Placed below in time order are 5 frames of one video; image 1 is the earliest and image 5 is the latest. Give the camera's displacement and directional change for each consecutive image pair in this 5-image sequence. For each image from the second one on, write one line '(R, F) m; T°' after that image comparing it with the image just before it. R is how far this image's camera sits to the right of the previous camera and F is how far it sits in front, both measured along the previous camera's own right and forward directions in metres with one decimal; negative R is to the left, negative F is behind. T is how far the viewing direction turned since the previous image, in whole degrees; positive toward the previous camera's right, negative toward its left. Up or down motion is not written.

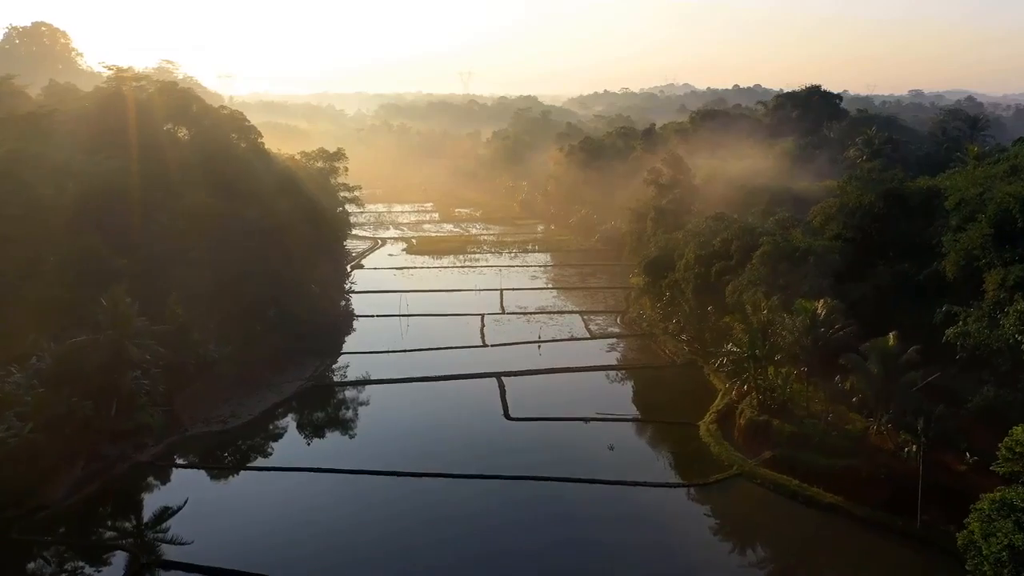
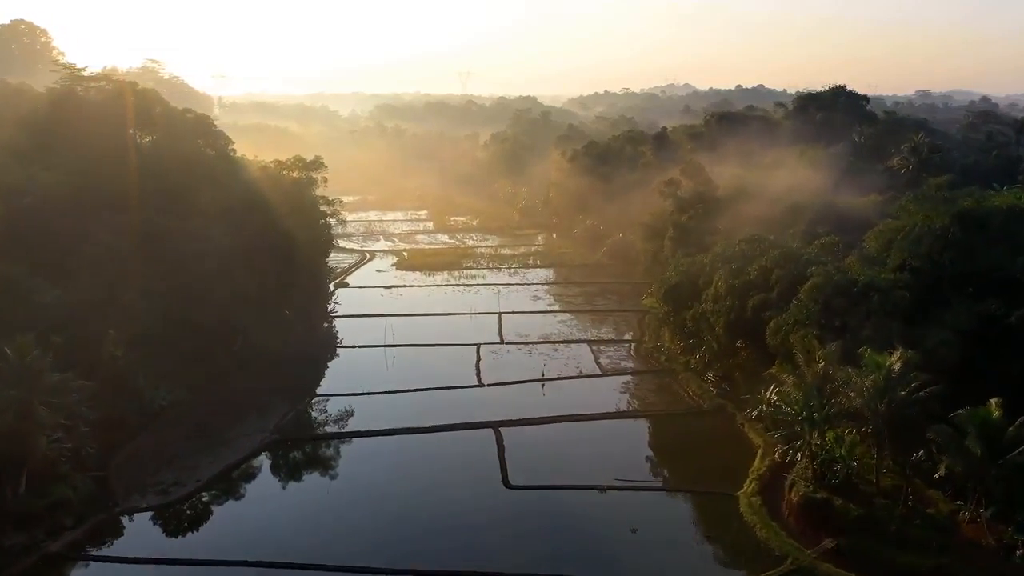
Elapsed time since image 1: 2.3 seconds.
(0.0, +3.2) m; 0°
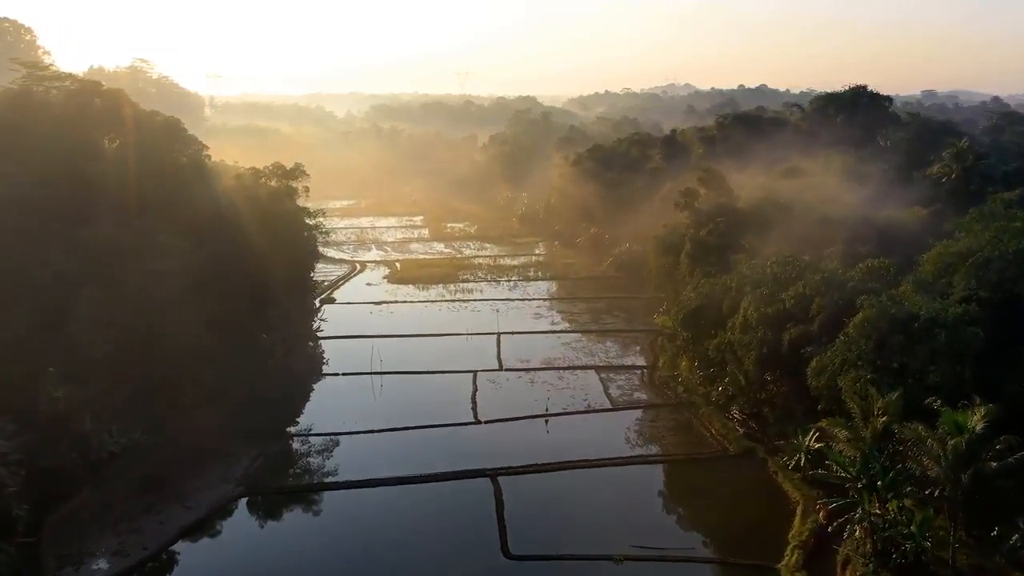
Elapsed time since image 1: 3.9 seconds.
(0.0, +2.3) m; 0°
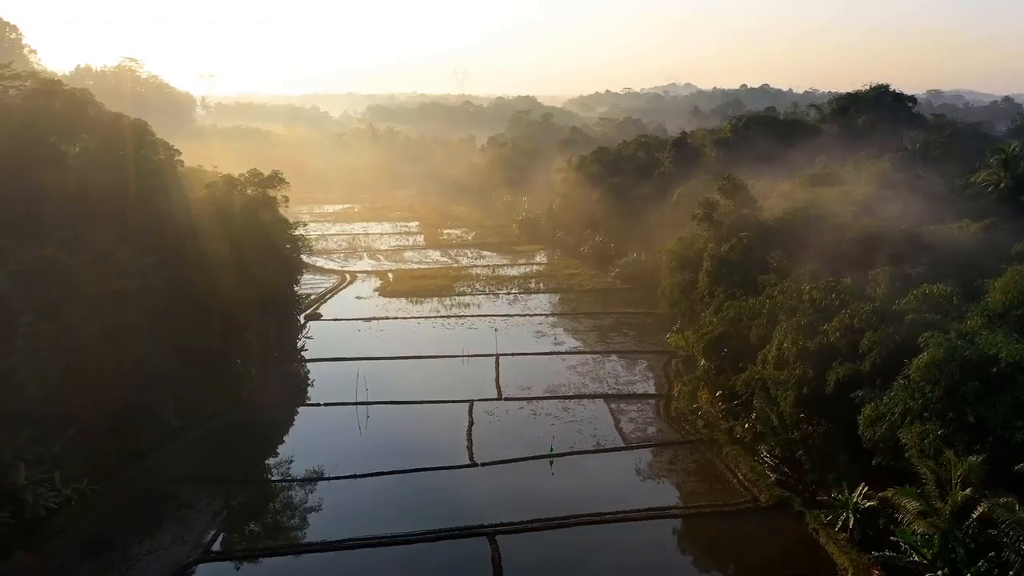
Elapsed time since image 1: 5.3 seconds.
(0.0, +2.1) m; 0°
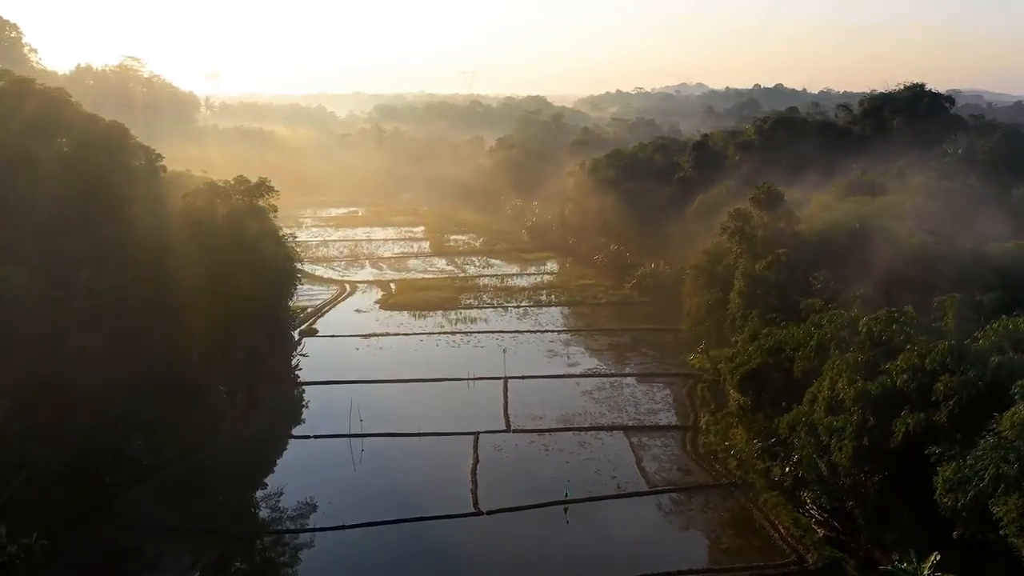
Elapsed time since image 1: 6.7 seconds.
(0.0, +1.9) m; -1°
